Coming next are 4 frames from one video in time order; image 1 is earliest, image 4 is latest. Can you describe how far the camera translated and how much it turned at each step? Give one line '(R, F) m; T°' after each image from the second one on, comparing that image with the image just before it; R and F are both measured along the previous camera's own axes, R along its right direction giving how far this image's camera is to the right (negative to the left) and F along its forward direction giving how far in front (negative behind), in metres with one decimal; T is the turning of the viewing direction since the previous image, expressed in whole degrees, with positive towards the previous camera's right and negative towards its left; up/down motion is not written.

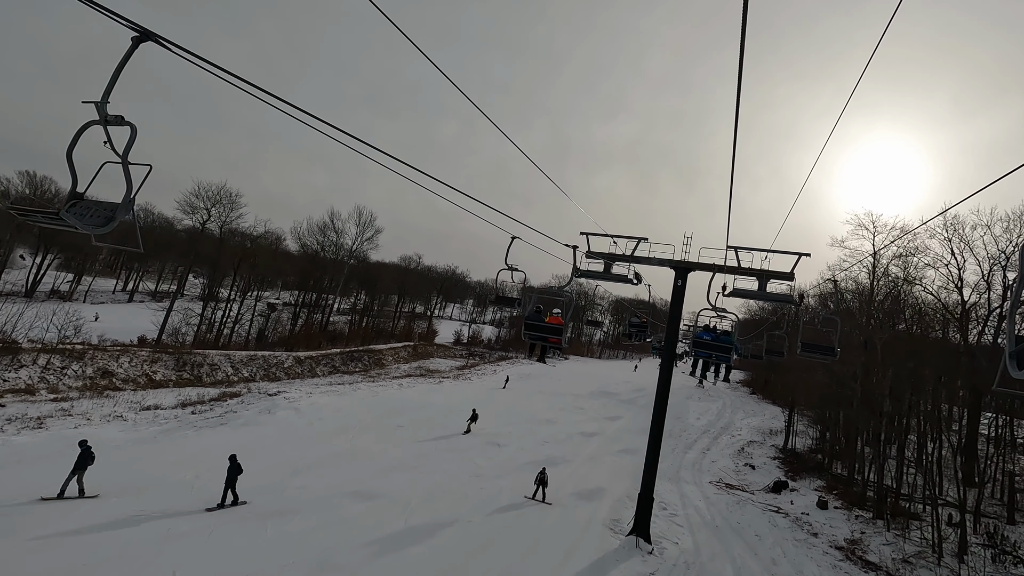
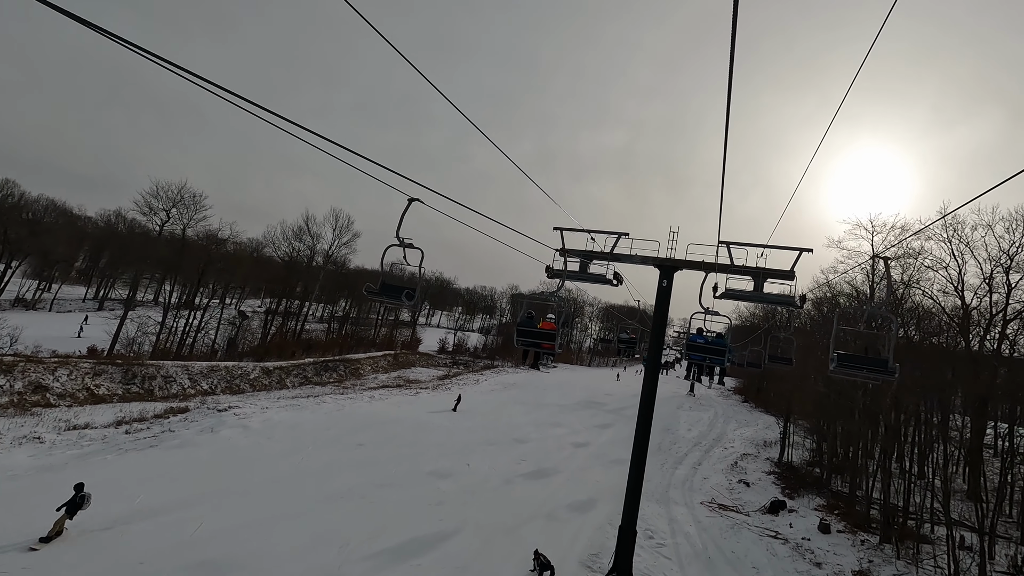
(+0.6, +1.5) m; +1°
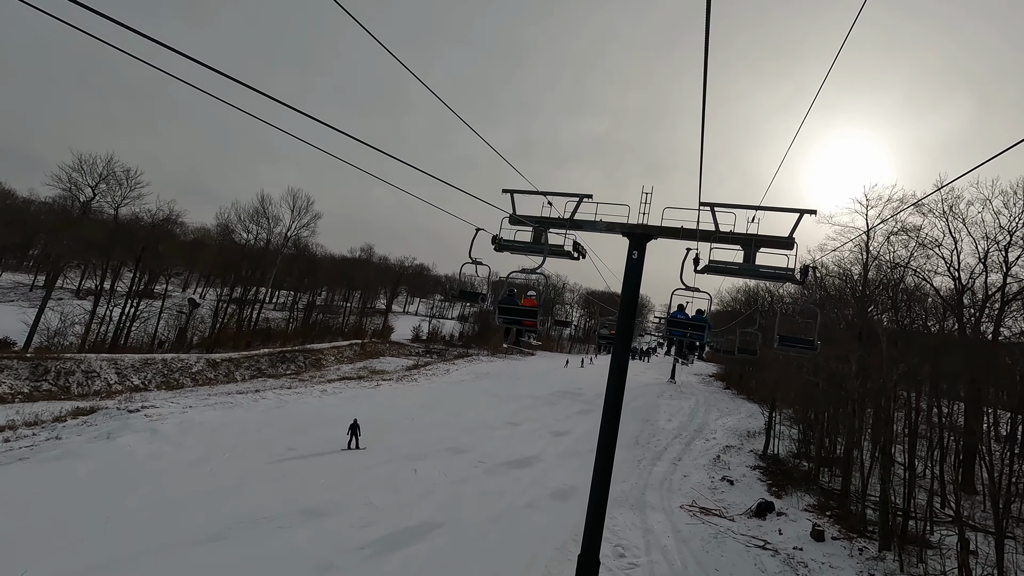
(+0.8, +2.0) m; +2°
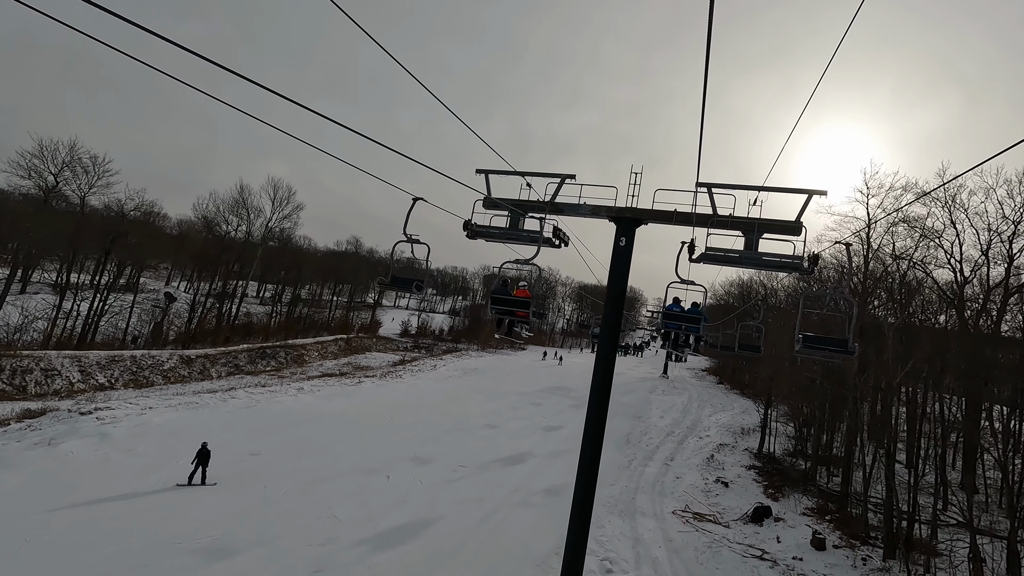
(+0.3, +1.0) m; +1°
